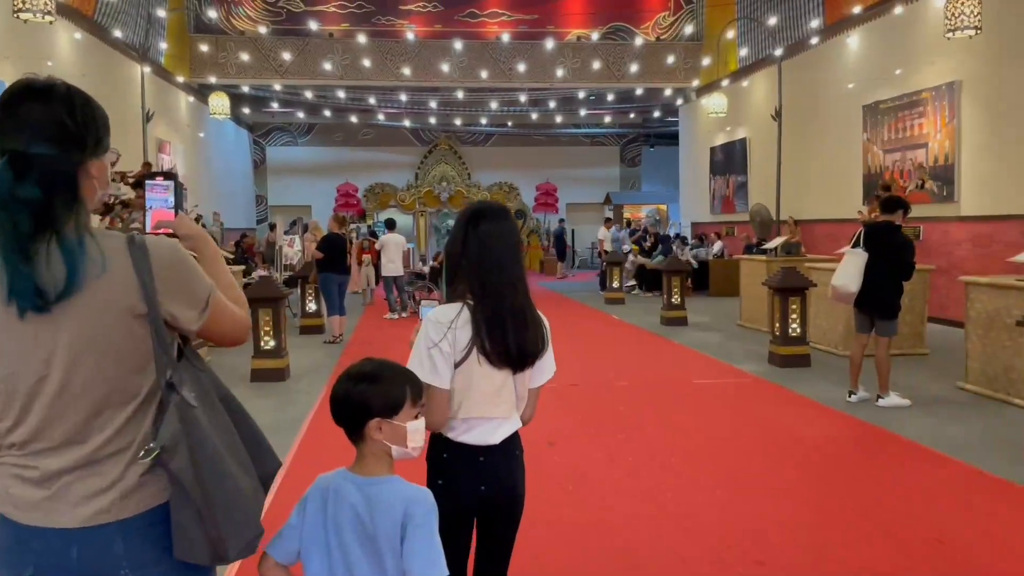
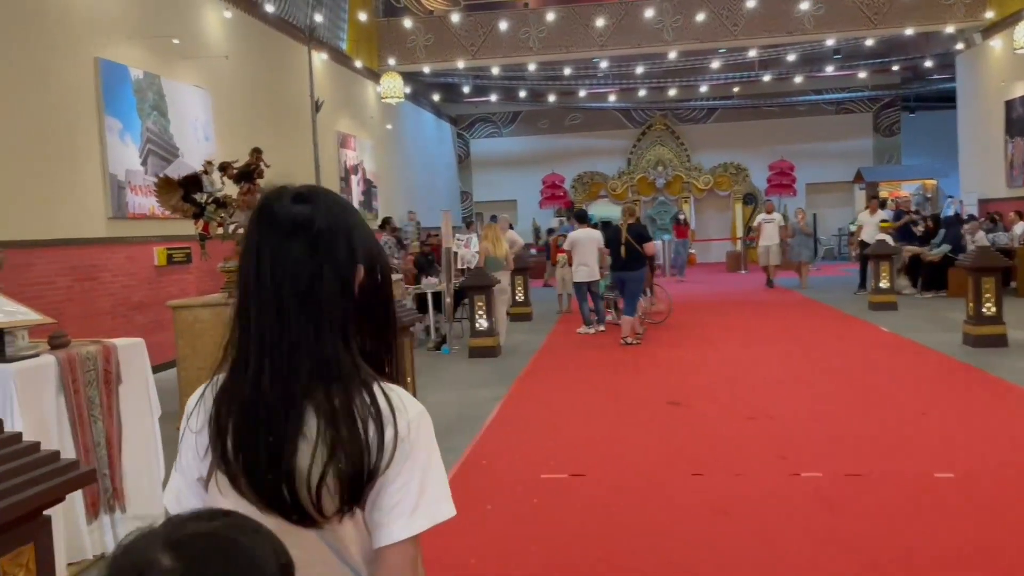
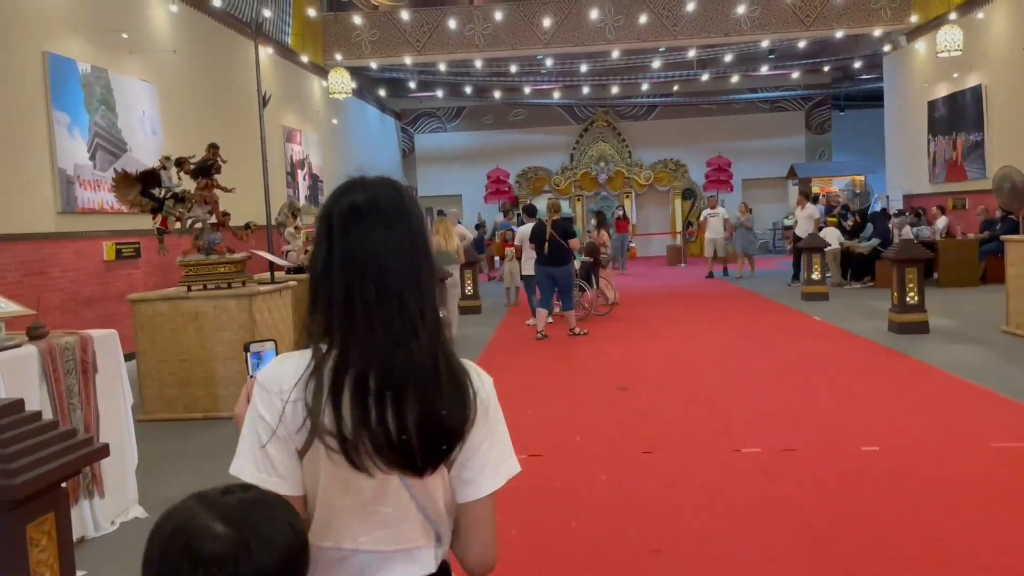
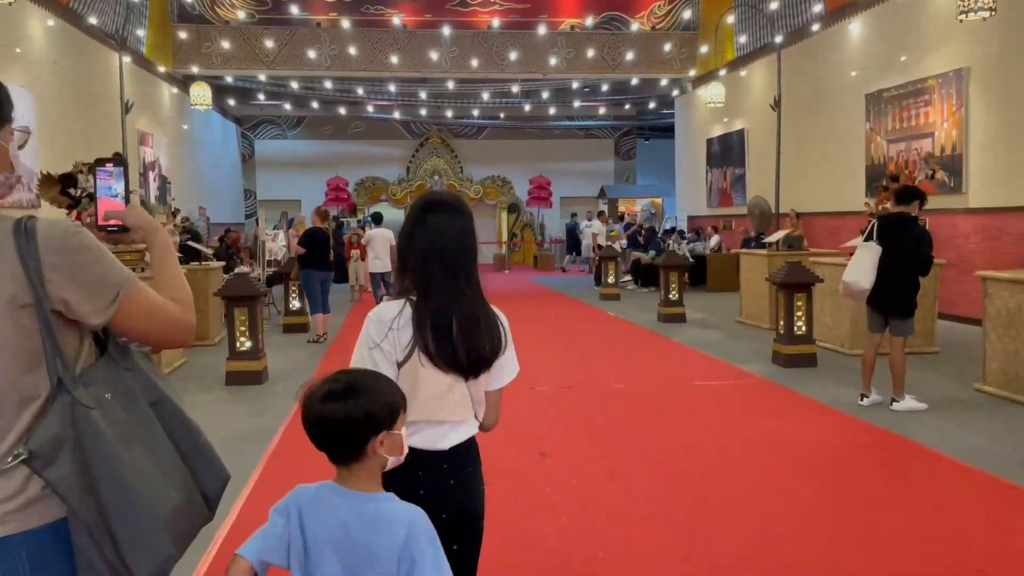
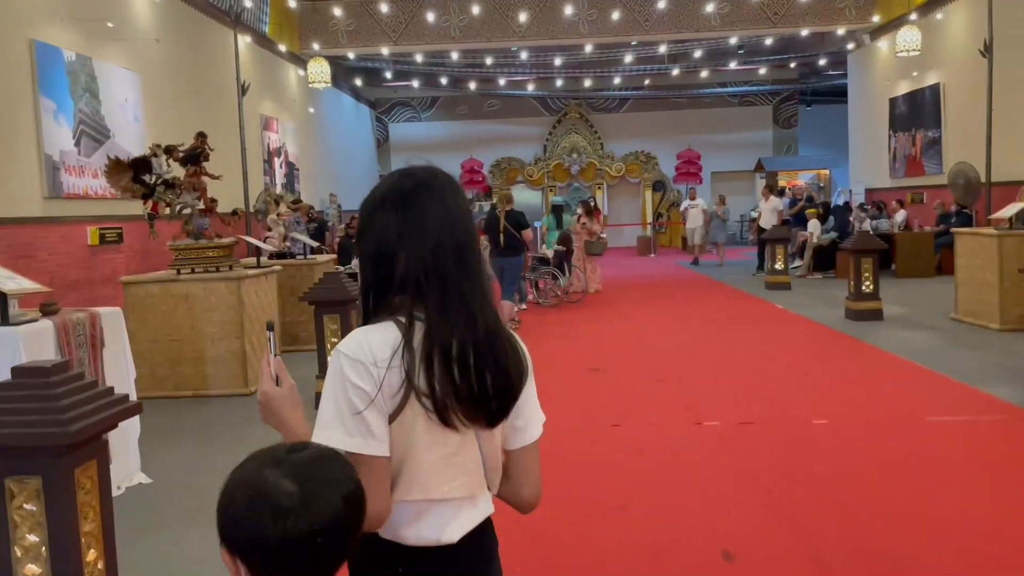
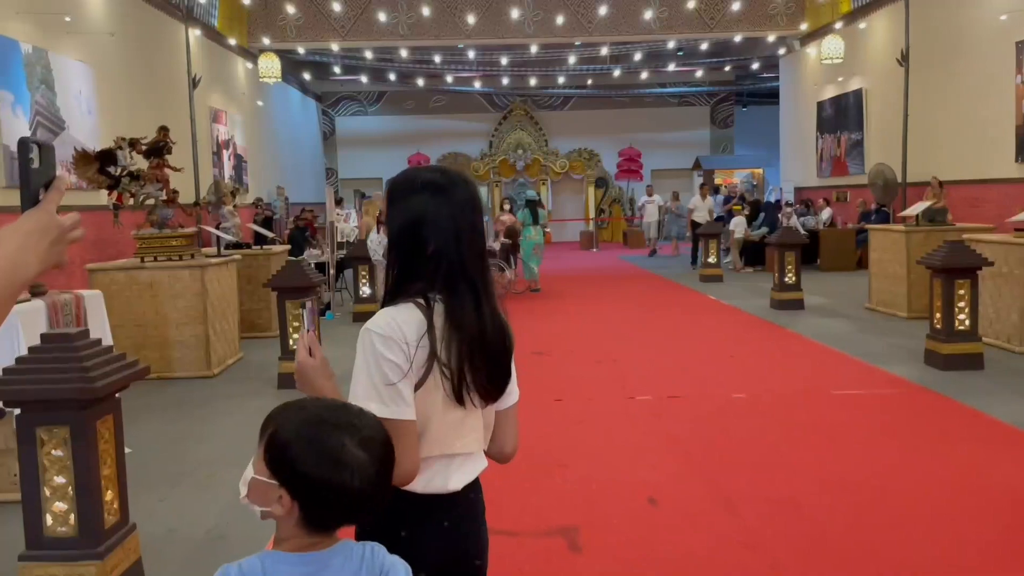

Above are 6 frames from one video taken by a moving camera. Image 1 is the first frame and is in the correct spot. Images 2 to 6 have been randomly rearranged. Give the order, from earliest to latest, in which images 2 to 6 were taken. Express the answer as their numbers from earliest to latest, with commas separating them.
4, 6, 5, 3, 2
